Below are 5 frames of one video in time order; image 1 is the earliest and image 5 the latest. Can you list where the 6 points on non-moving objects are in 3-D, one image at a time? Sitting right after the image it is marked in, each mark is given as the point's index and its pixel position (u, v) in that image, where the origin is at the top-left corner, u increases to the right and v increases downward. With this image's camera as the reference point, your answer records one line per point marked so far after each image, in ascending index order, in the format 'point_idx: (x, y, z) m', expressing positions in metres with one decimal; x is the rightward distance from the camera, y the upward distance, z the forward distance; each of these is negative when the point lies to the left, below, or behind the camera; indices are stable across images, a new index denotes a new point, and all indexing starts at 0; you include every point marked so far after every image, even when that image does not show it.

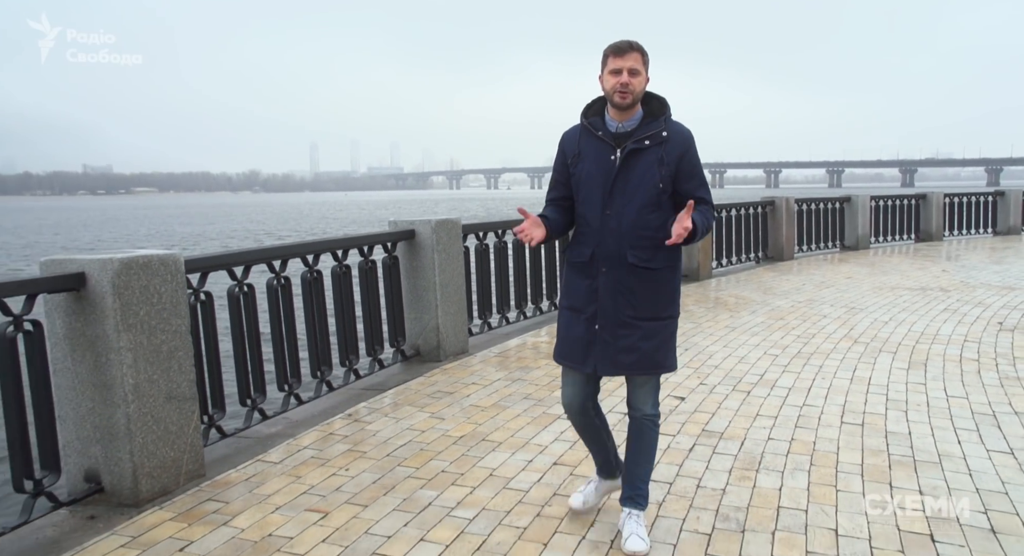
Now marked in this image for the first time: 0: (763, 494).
0: (+1.2, -1.0, +3.5) m
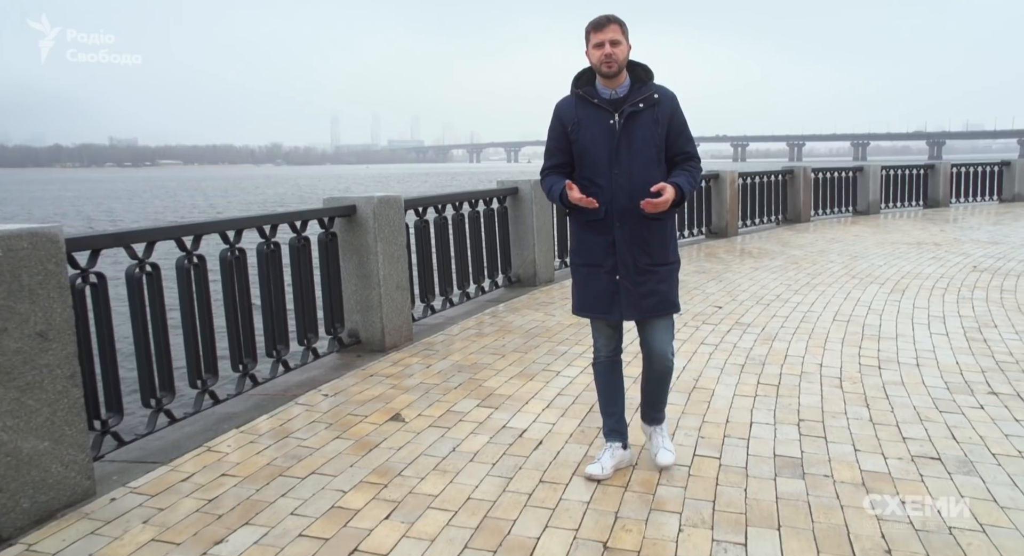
0: (+2.0, -0.5, +5.5) m
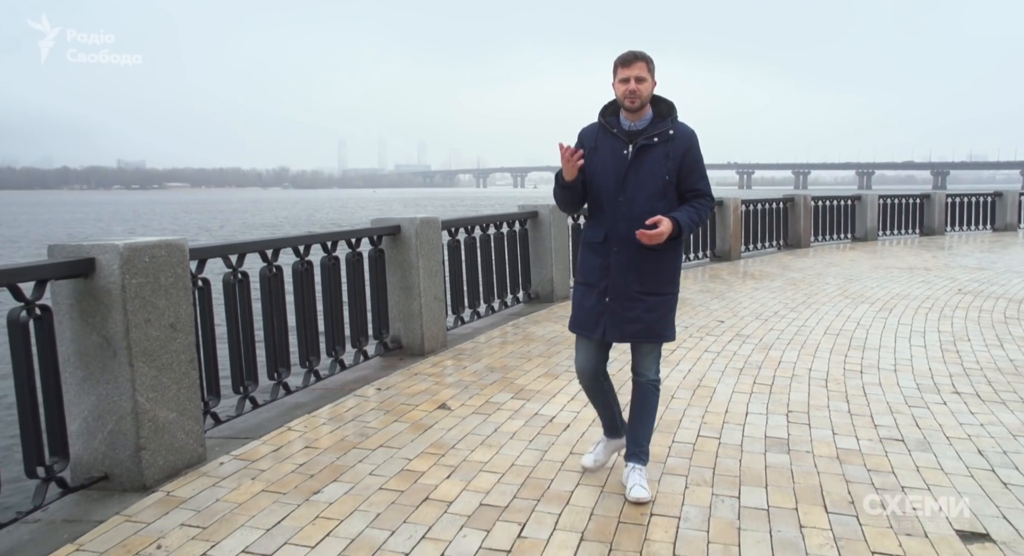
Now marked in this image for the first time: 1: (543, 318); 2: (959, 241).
0: (+2.2, -0.7, +6.2) m
1: (+0.3, -0.4, +7.9) m
2: (+10.5, +0.9, +17.0) m
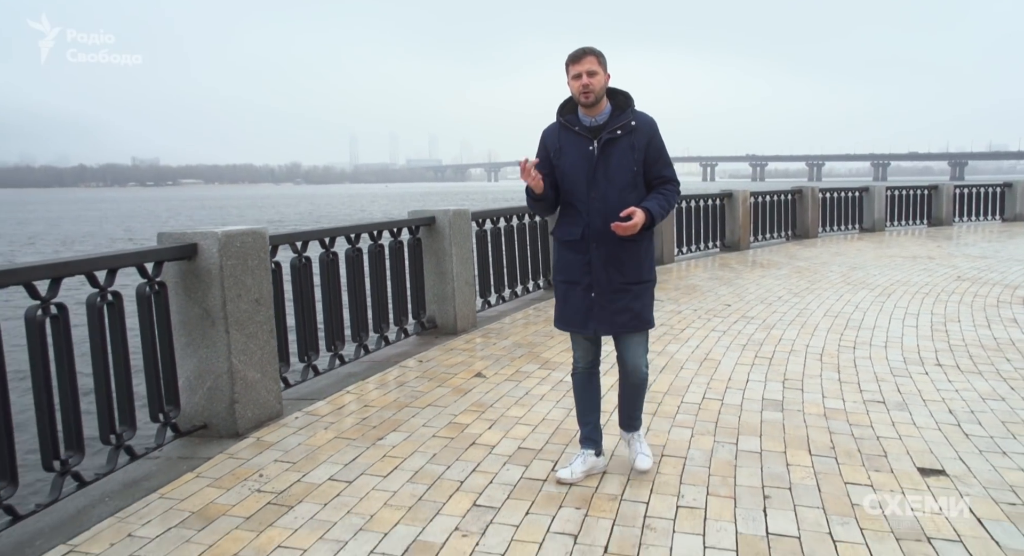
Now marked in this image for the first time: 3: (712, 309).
0: (+2.4, -0.5, +6.8) m
1: (+0.6, -0.3, +8.5) m
2: (+10.9, +1.1, +17.4) m
3: (+2.3, -0.3, +8.2) m
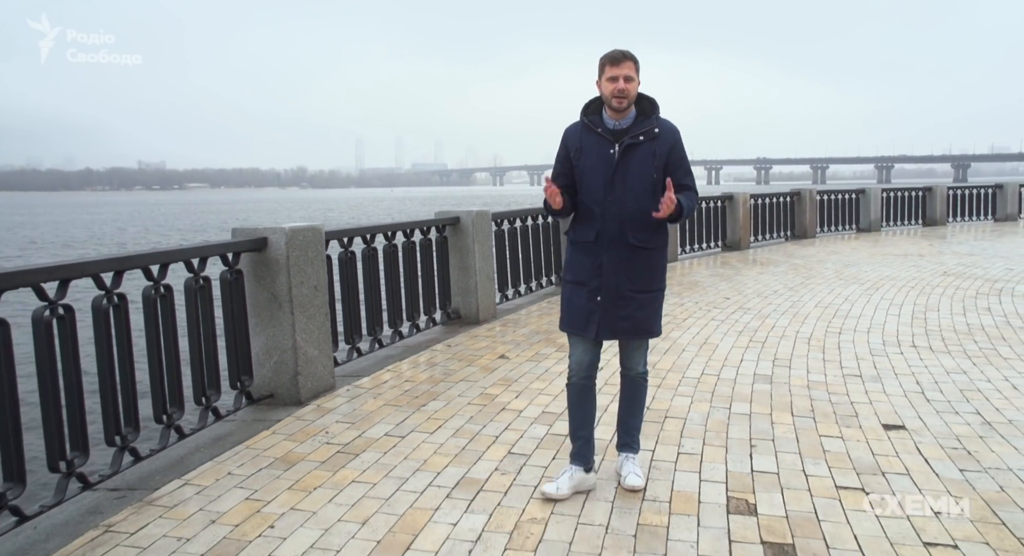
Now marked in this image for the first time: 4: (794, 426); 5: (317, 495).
0: (+2.6, -0.5, +7.4) m
1: (+0.8, -0.2, +9.2) m
2: (+11.1, +1.2, +18.0) m
3: (+2.5, -0.3, +8.9) m
4: (+1.7, -0.9, +4.4) m
5: (-0.9, -1.0, +3.4) m
